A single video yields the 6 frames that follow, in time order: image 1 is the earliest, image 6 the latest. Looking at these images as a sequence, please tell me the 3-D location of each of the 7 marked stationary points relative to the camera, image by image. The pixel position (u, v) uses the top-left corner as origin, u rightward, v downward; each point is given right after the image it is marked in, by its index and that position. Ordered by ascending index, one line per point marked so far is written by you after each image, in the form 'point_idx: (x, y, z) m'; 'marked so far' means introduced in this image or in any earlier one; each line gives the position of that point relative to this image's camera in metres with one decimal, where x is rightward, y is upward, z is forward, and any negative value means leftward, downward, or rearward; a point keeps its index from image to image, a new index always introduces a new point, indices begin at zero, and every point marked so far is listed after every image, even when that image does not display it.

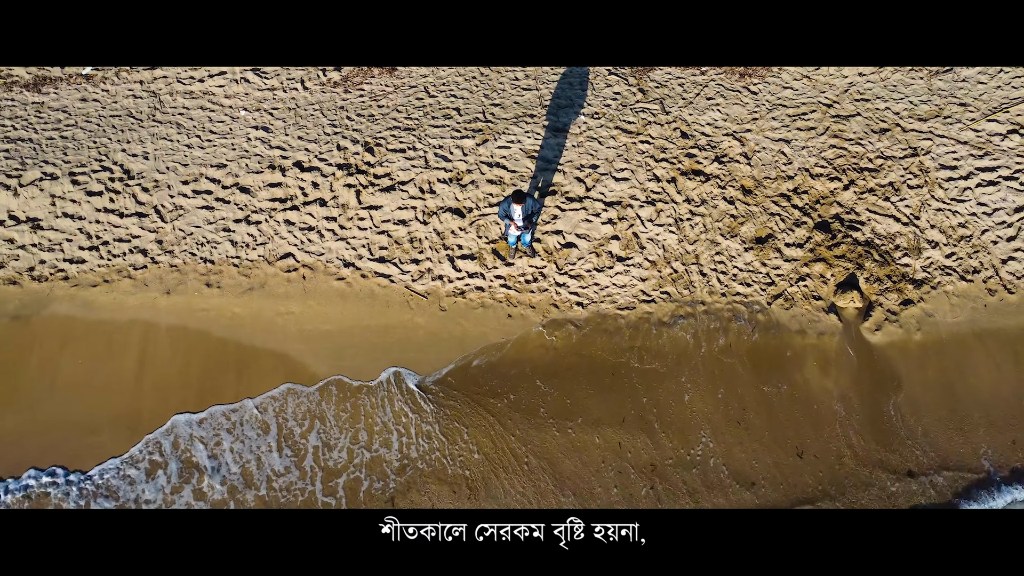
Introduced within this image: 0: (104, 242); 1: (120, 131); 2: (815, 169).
0: (-5.2, +0.6, +7.9) m
1: (-5.3, +2.1, +8.4) m
2: (+3.8, +1.5, +7.9) m
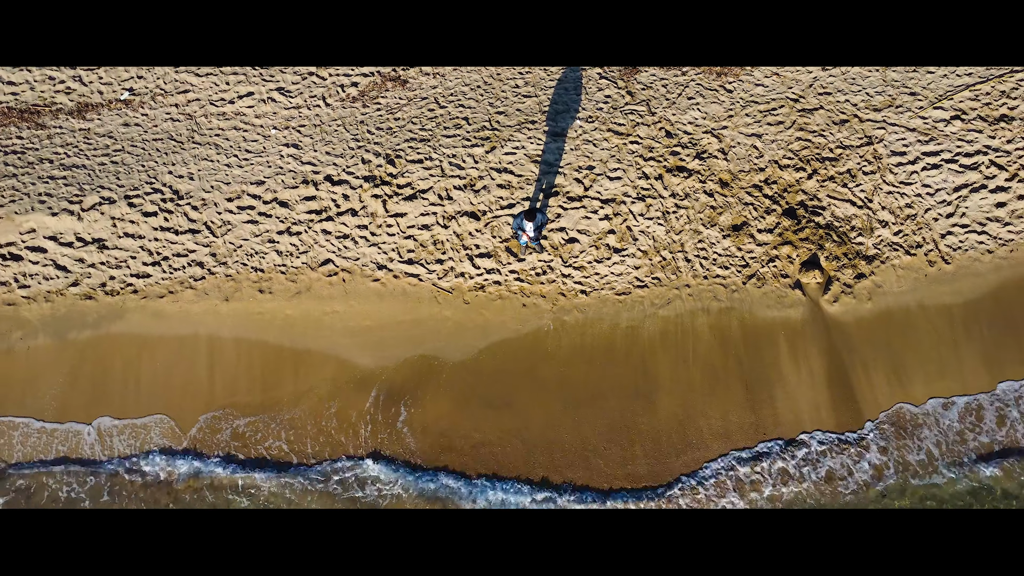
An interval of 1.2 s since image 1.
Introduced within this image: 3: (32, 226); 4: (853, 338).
0: (-5.1, +0.4, +9.0) m
1: (-5.2, +2.0, +9.4) m
2: (+3.9, +1.8, +9.0) m
3: (-7.0, +0.9, +9.1) m
4: (+4.7, -0.9, +8.6) m
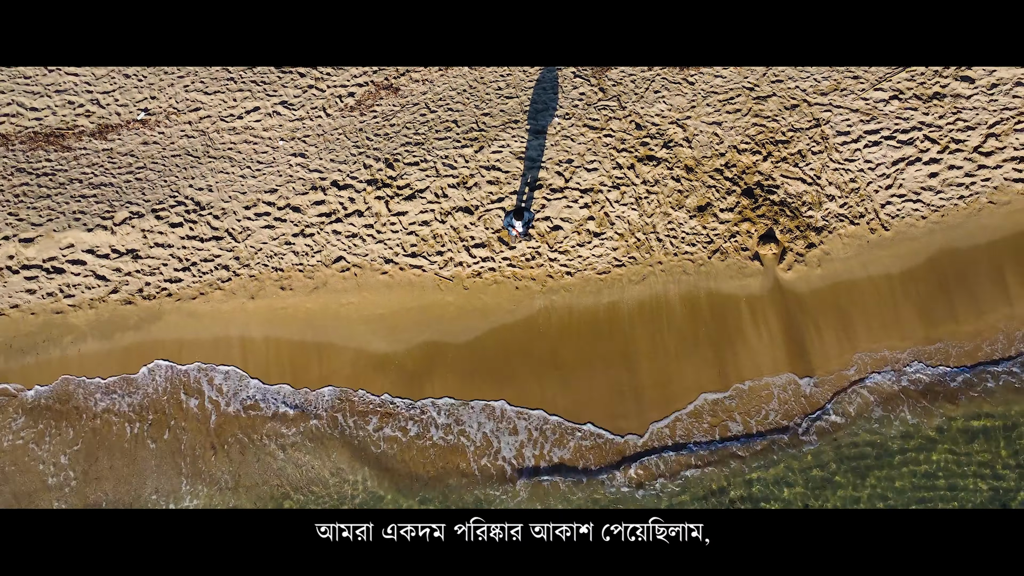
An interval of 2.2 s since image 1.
0: (-5.2, +0.4, +10.1) m
1: (-5.4, +2.0, +10.3) m
2: (+3.7, +2.3, +10.1) m
3: (-7.1, +0.8, +10.1) m
4: (+4.6, -0.4, +9.8) m
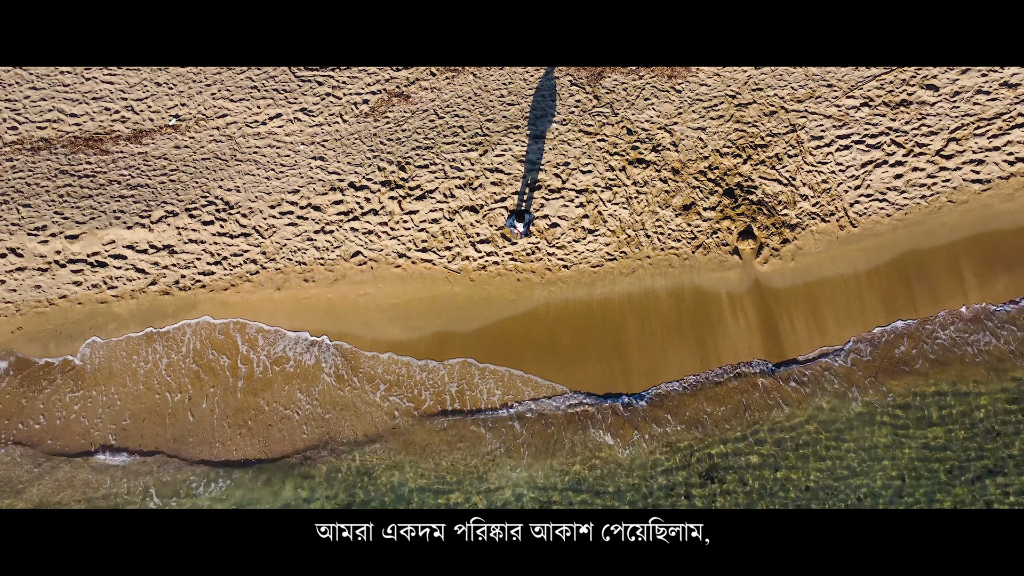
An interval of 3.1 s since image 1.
0: (-5.2, +0.5, +11.1) m
1: (-5.4, +2.1, +11.3) m
2: (+3.7, +2.5, +11.0) m
3: (-7.1, +0.9, +11.1) m
4: (+4.6, -0.2, +10.8) m
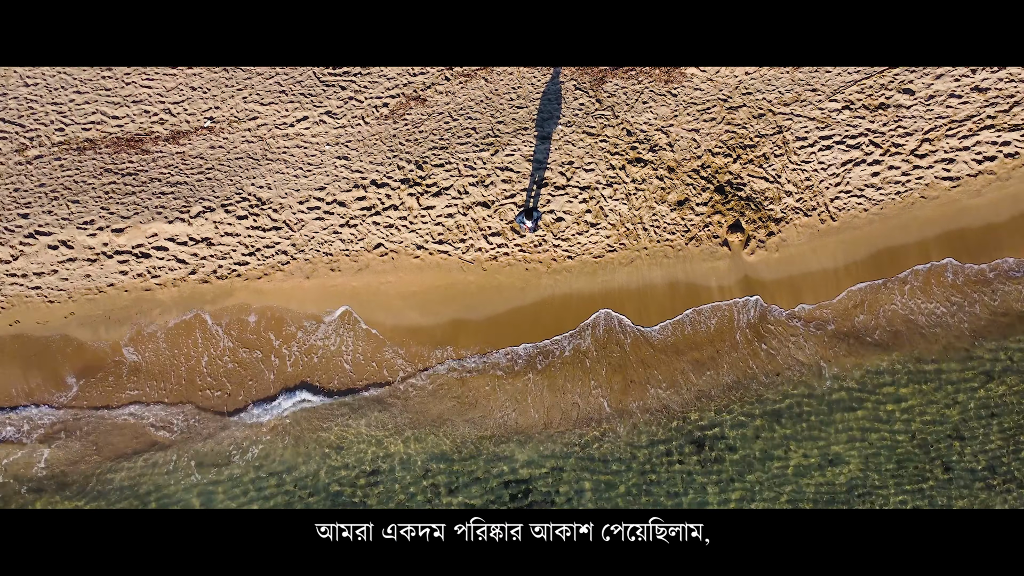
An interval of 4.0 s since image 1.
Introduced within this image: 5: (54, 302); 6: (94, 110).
0: (-5.0, +0.7, +12.1) m
1: (-5.2, +2.3, +12.3) m
2: (+3.9, +2.7, +12.0) m
3: (-6.9, +1.1, +12.1) m
4: (+4.8, 0.0, +11.8) m
5: (-9.0, -0.3, +12.3) m
6: (-8.5, +3.6, +12.6) m
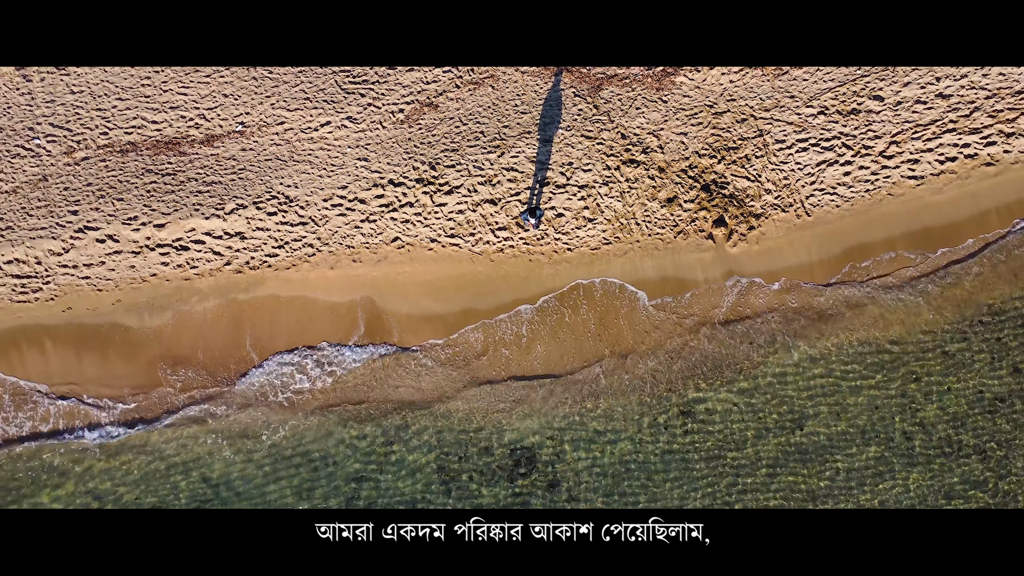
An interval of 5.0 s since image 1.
0: (-4.9, +1.0, +13.4) m
1: (-5.1, +2.6, +13.5) m
2: (+4.0, +2.9, +13.2) m
3: (-6.8, +1.3, +13.3) m
4: (+4.9, +0.2, +13.1) m
5: (-8.9, 0.0, +13.5) m
6: (-8.4, +3.9, +13.8) m
